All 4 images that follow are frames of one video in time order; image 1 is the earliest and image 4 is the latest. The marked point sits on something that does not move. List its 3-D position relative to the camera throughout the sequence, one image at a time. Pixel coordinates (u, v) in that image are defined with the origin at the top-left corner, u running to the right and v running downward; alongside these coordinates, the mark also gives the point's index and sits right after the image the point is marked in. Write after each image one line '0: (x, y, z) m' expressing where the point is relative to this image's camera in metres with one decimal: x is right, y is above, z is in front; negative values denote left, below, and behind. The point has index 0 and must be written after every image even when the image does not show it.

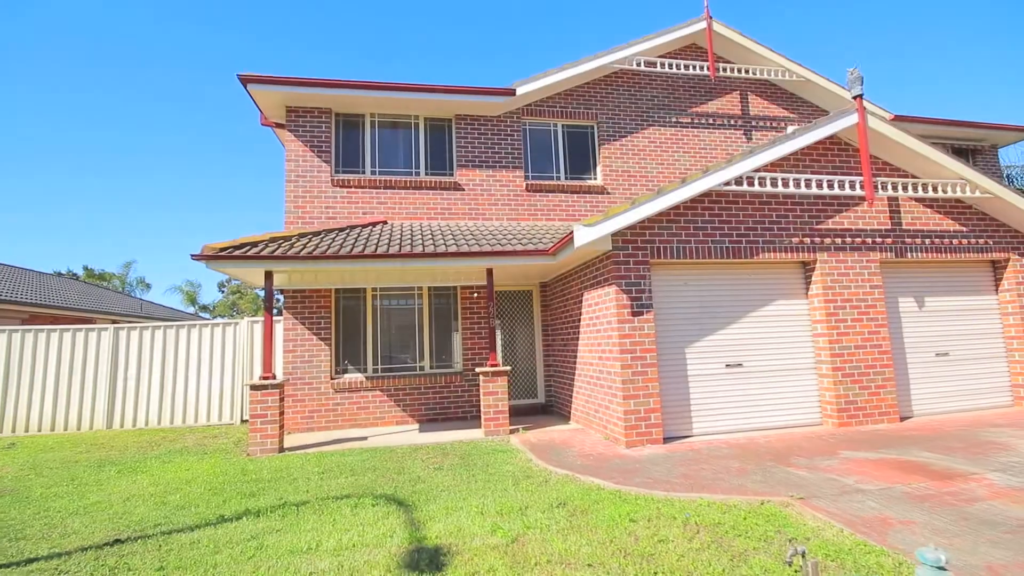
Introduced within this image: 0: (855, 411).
0: (+5.5, -2.0, +8.2) m
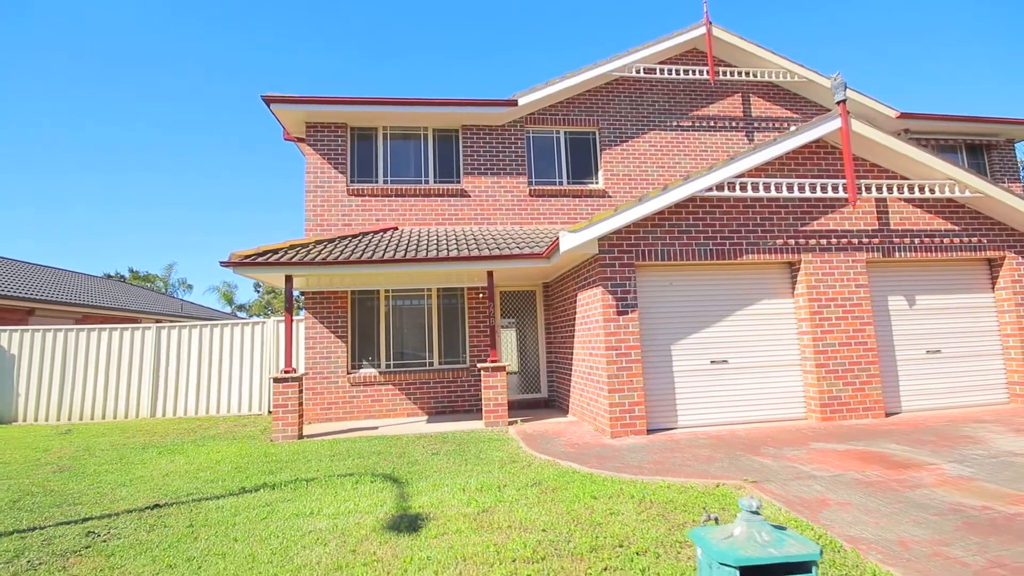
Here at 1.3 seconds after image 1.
0: (+5.5, -2.0, +8.5) m
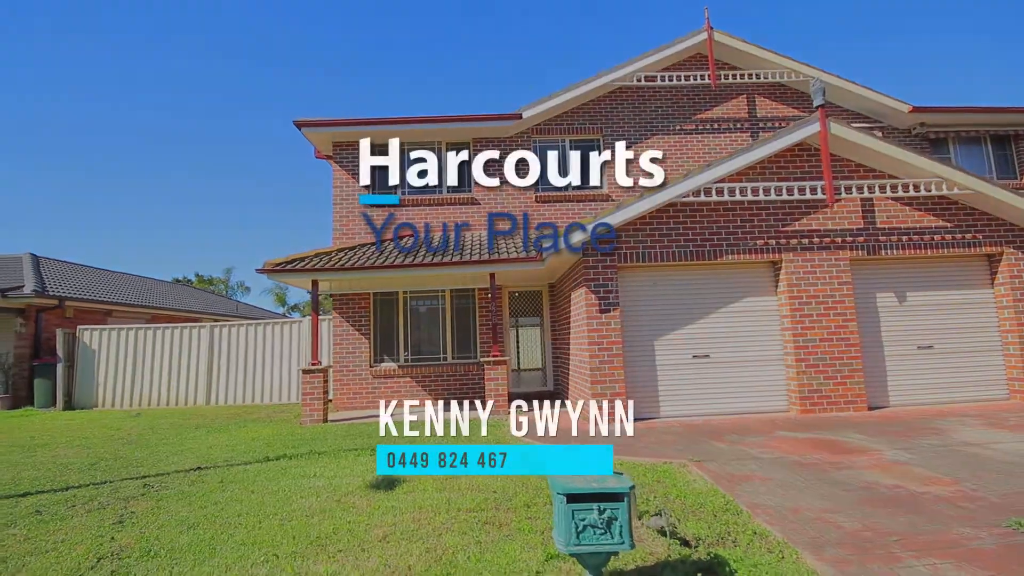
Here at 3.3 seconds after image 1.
0: (+5.4, -1.9, +8.9) m
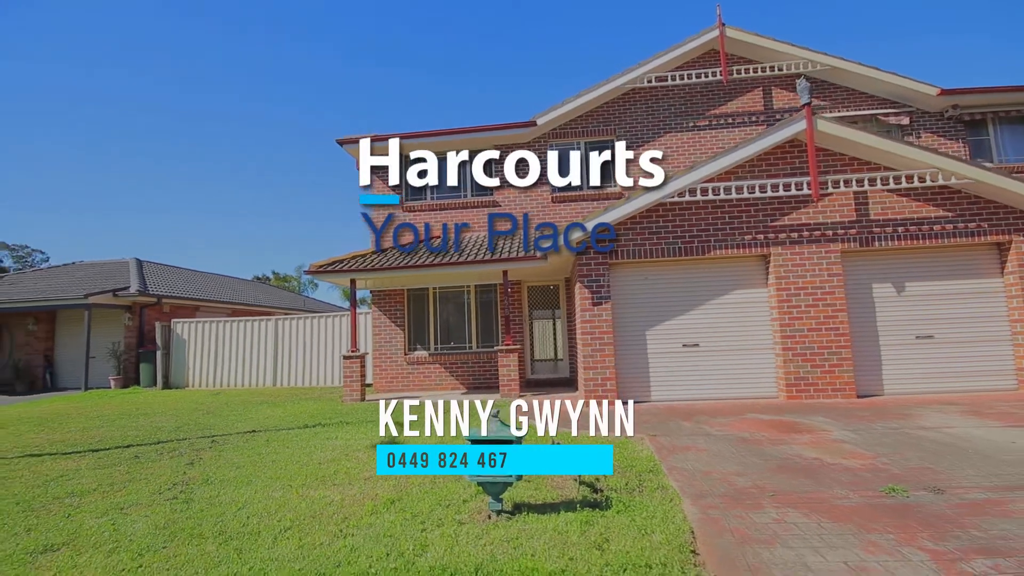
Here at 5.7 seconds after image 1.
0: (+5.5, -1.8, +9.3) m
